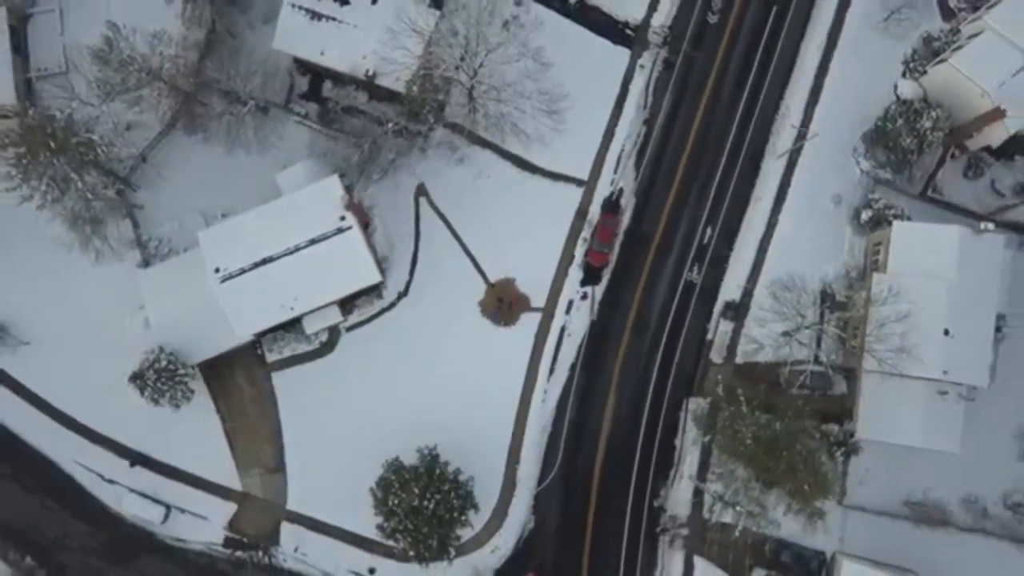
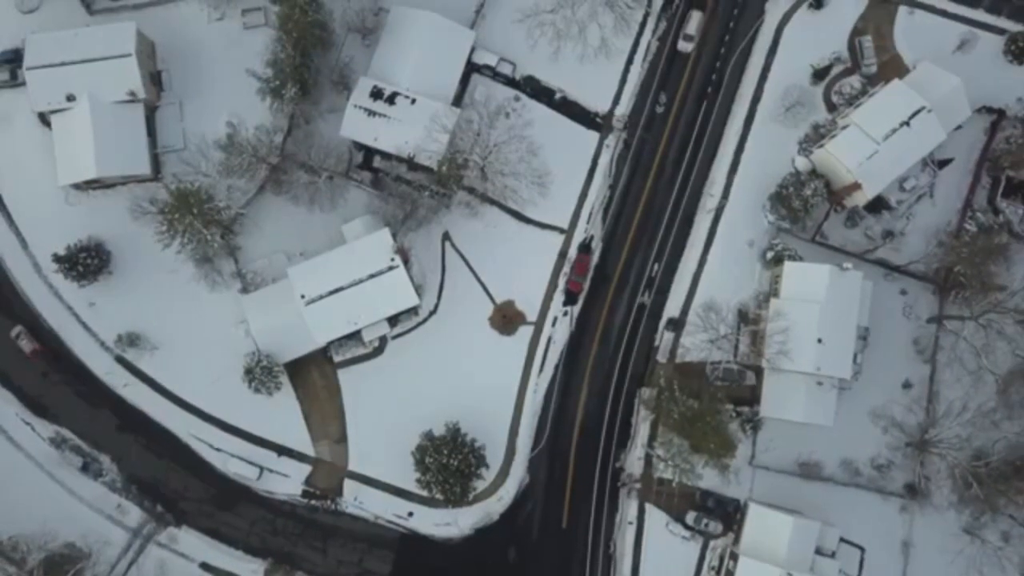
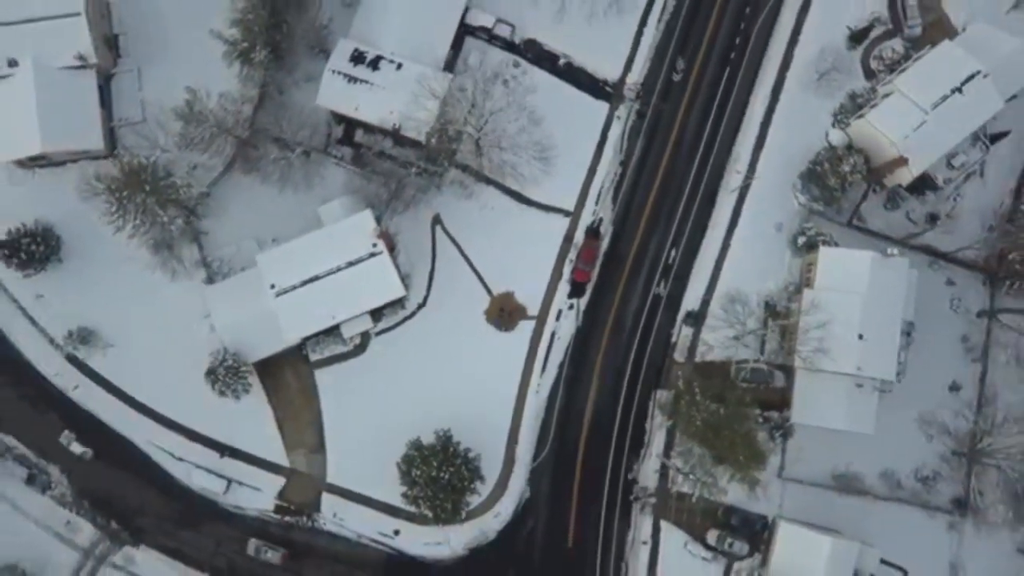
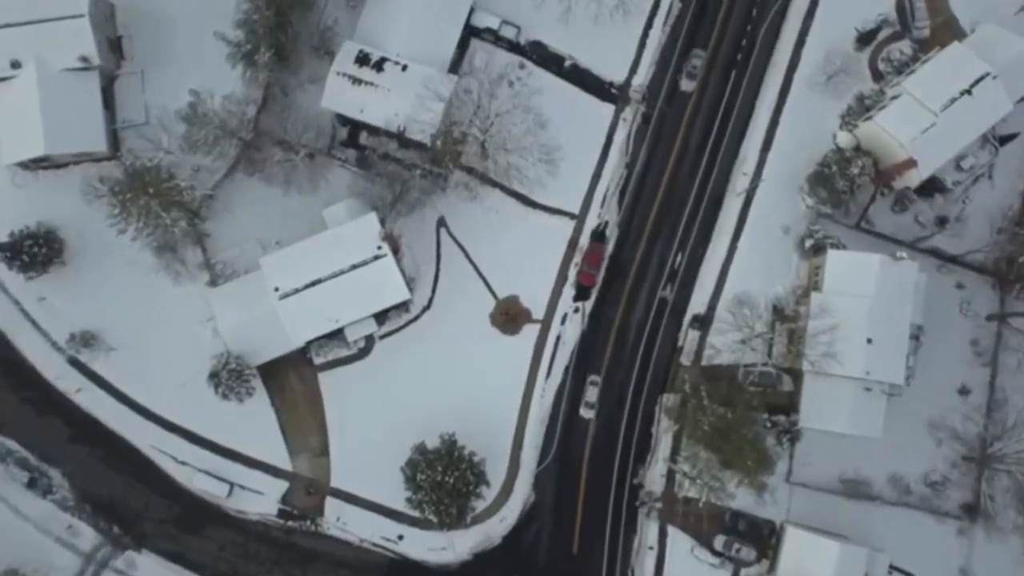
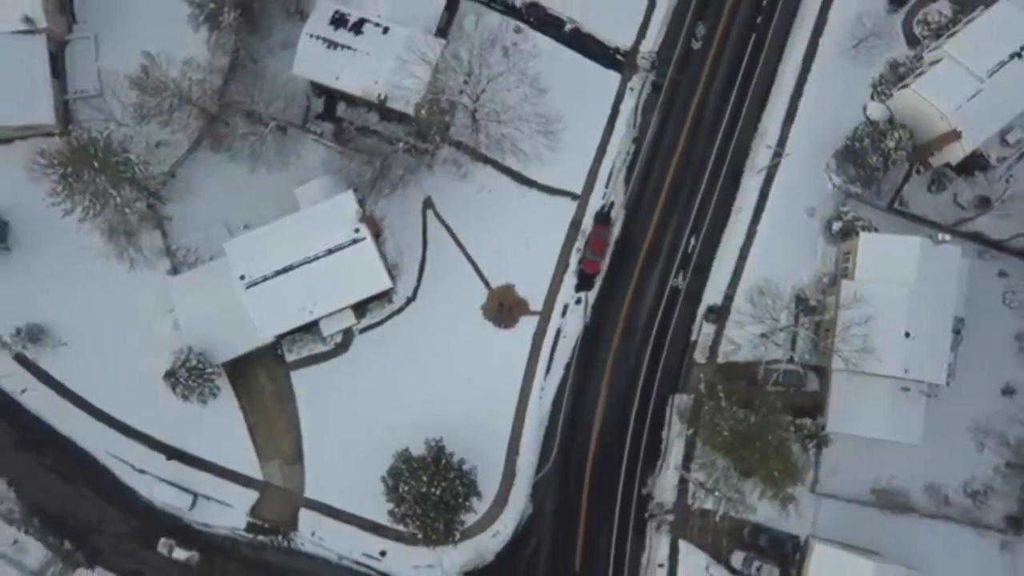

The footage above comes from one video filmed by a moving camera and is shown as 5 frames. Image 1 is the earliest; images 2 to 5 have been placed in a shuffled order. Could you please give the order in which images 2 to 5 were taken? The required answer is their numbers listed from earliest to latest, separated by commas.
5, 3, 2, 4
